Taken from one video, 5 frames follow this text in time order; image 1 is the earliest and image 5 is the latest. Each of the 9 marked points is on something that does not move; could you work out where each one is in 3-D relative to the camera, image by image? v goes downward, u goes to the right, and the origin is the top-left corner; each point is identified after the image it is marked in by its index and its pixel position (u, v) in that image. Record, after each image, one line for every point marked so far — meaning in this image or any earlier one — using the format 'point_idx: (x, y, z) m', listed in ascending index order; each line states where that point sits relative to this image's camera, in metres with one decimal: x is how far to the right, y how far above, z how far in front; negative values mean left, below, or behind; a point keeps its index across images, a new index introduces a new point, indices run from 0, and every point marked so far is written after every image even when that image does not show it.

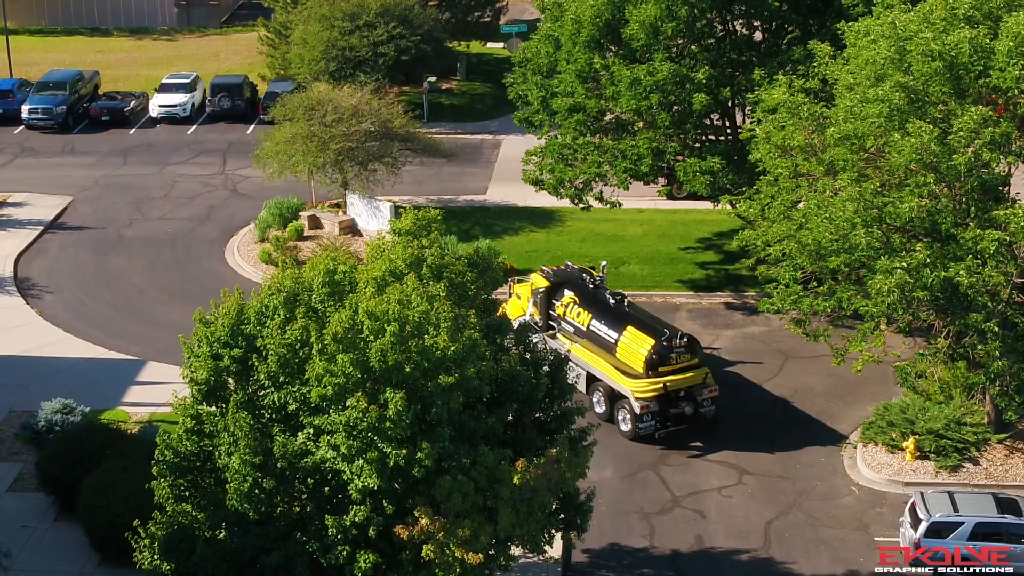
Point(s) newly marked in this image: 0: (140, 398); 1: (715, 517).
0: (-7.1, -2.1, +19.2) m
1: (+4.1, -4.1, +17.7) m
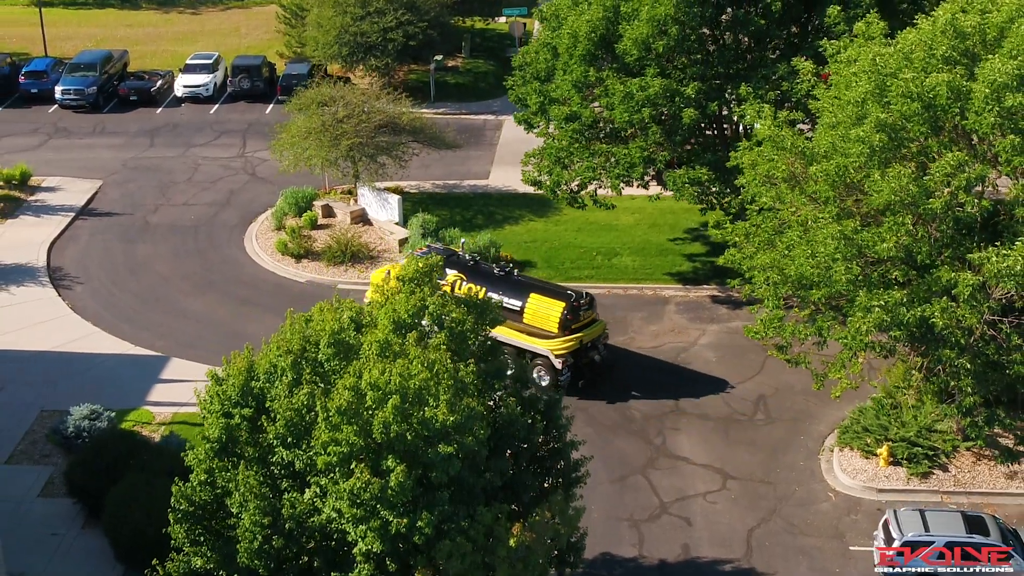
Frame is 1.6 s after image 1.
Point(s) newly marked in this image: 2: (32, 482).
0: (-7.3, -2.3, +20.8) m
1: (+3.8, -4.5, +18.9) m
2: (-8.6, -3.5, +17.9) m
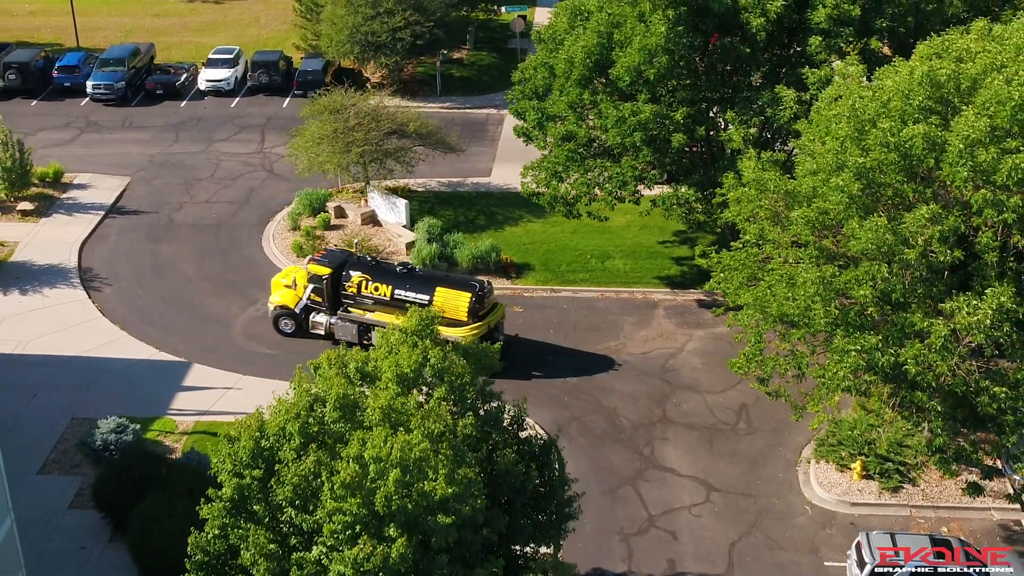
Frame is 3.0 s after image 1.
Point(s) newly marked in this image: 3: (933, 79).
0: (-7.4, -2.7, +22.3) m
1: (+3.5, -5.1, +20.0) m
2: (-8.9, -4.1, +19.6) m
3: (+7.5, +3.7, +17.5) m
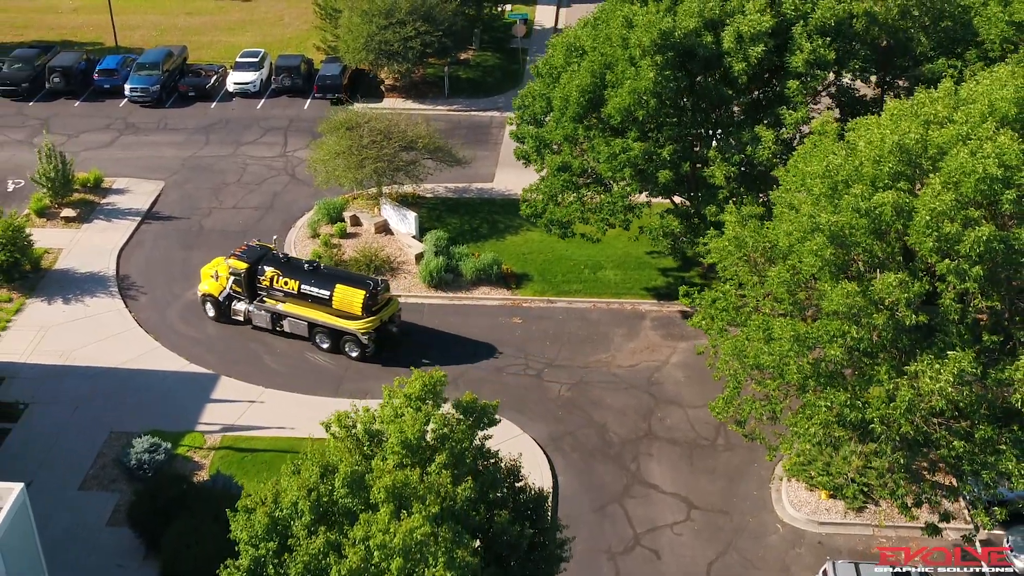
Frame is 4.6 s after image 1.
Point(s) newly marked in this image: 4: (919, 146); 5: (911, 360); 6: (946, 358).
0: (-7.5, -3.2, +24.2) m
1: (+3.3, -5.9, +21.3) m
2: (-9.2, -4.9, +21.8) m
3: (+7.0, +2.6, +17.7) m
4: (+7.3, +2.6, +17.7) m
5: (+7.4, -1.3, +18.2) m
6: (+7.8, -1.3, +17.6) m
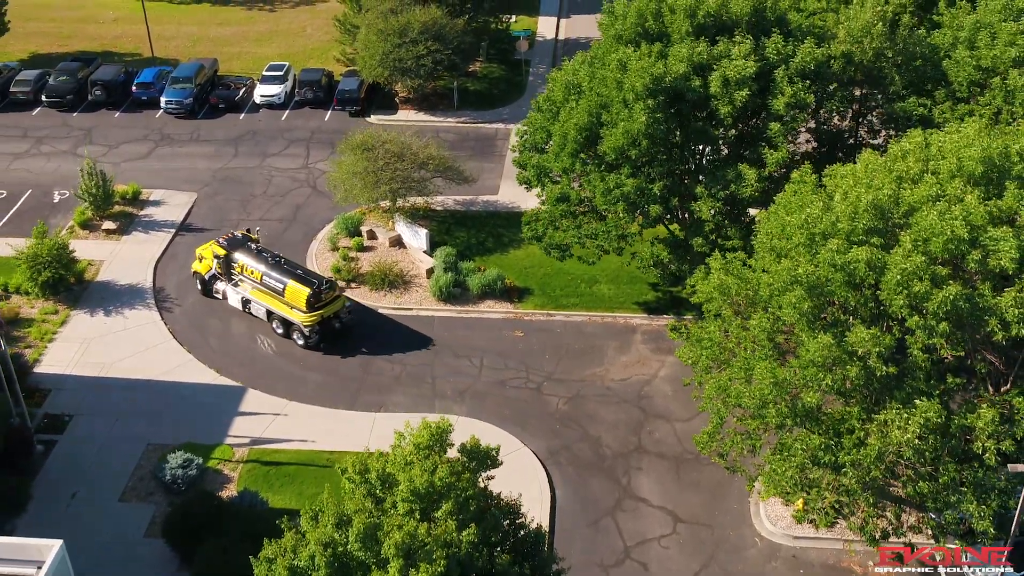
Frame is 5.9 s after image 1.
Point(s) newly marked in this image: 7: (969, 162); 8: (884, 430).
0: (-7.4, -3.8, +26.2) m
1: (+3.2, -6.6, +22.7) m
2: (-9.2, -5.6, +24.0) m
3: (+6.6, +1.6, +18.3) m
4: (+6.9, +1.6, +18.3) m
5: (+7.0, -2.2, +19.1) m
6: (+7.4, -2.2, +18.4) m
7: (+8.6, +2.4, +18.6) m
8: (+6.8, -2.7, +18.5) m
